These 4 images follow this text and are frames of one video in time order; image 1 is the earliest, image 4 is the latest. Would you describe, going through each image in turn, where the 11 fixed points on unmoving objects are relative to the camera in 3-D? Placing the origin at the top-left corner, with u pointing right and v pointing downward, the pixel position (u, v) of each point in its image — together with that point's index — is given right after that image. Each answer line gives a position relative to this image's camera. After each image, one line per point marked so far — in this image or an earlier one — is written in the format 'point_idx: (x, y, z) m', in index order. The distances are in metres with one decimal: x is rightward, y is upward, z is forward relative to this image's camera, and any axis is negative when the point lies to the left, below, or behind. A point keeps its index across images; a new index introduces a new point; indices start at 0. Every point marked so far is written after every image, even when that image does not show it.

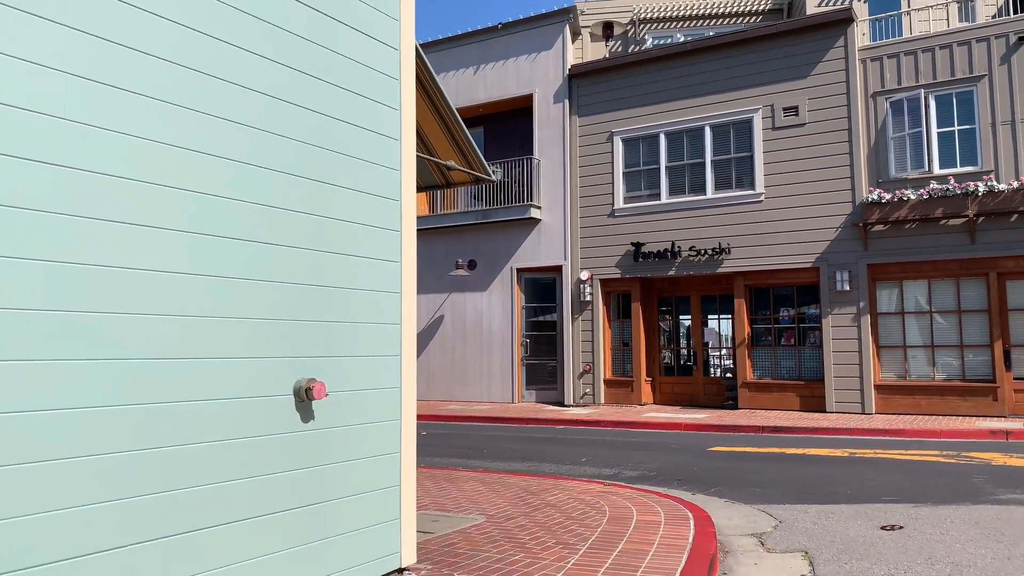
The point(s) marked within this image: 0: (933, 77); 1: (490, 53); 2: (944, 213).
0: (+7.4, +3.7, +14.1) m
1: (-0.5, +5.5, +18.9) m
2: (+7.3, +1.3, +13.5) m
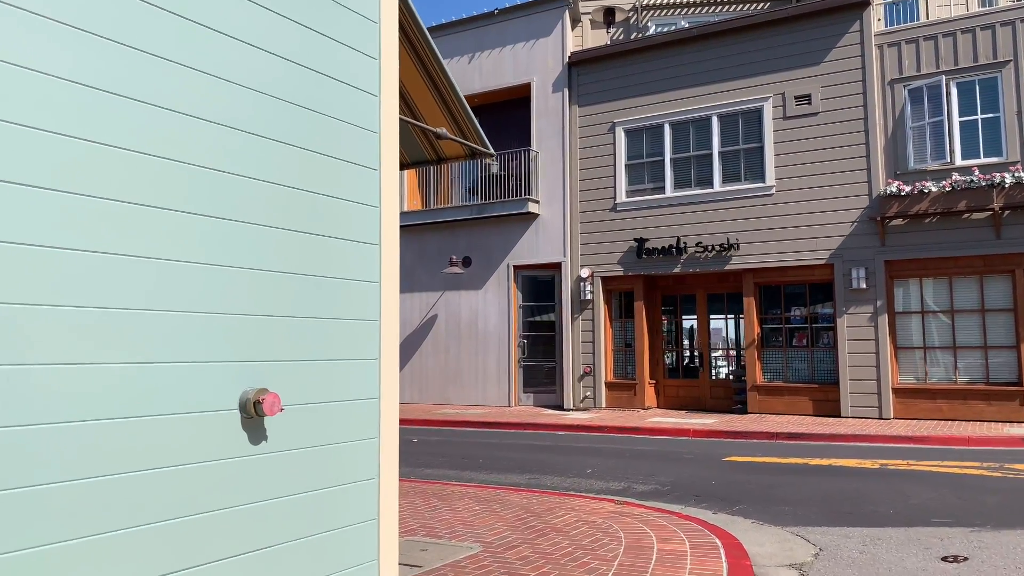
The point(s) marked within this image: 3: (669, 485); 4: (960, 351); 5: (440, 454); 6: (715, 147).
0: (+7.4, +3.7, +13.3) m
1: (-0.6, +5.6, +18.1) m
2: (+7.3, +1.3, +12.8) m
3: (+1.5, -1.9, +7.8) m
4: (+7.4, -1.0, +13.2) m
5: (-0.9, -2.1, +10.2) m
6: (+3.9, +2.7, +15.3) m
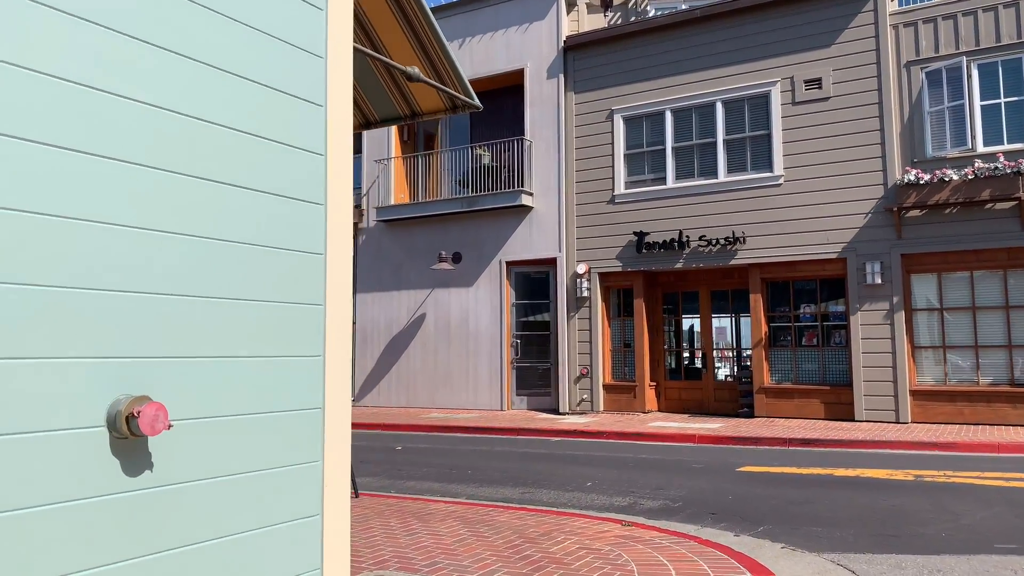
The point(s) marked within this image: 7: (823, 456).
0: (+7.2, +3.8, +12.5) m
1: (-0.7, +5.6, +17.2) m
2: (+7.2, +1.4, +12.0) m
3: (+1.5, -1.8, +6.9) m
4: (+7.3, -1.0, +12.4) m
5: (-1.0, -2.1, +9.3) m
6: (+3.7, +2.8, +14.4) m
7: (+3.7, -2.0, +9.6) m
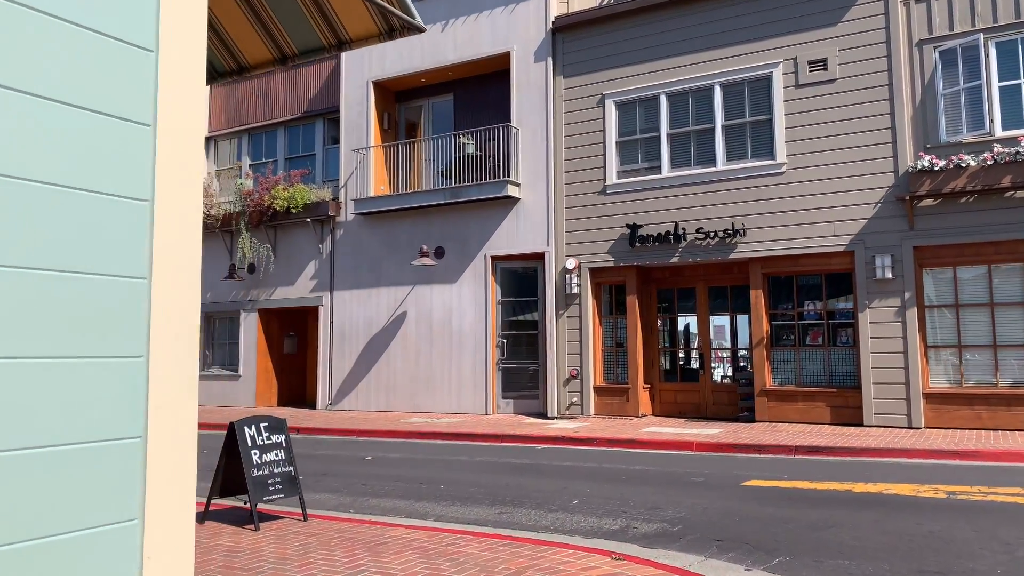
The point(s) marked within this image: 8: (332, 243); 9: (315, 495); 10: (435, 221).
0: (+7.0, +3.9, +11.6) m
1: (-1.0, +5.7, +16.2) m
2: (+6.9, +1.5, +11.1) m
3: (+1.3, -1.8, +6.0) m
4: (+7.0, -0.9, +11.5) m
5: (-1.2, -2.0, +8.4) m
6: (+3.5, +2.8, +13.5) m
7: (+3.5, -1.9, +8.7) m
8: (-3.9, +1.0, +17.5) m
9: (-1.9, -2.0, +7.7) m
10: (-1.6, +1.4, +16.2) m
